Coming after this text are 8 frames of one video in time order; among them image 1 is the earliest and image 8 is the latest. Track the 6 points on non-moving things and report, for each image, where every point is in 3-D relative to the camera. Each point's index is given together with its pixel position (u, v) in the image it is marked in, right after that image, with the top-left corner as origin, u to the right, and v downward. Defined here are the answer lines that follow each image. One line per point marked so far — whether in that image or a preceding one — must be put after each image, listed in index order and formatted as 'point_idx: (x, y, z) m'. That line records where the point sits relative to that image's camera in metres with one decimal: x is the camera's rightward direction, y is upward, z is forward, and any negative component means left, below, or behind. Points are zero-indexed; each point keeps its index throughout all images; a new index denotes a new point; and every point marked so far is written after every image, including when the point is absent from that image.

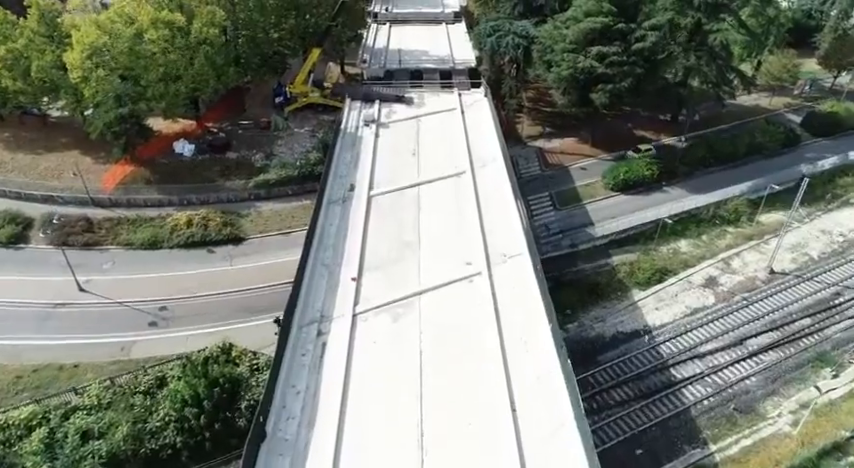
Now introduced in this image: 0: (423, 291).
0: (-0.1, -1.8, +18.0) m
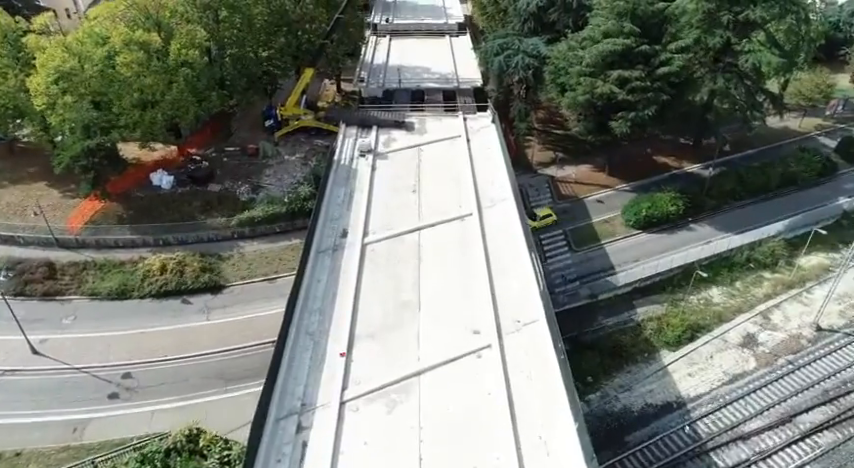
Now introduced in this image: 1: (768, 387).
0: (-0.1, -3.7, +15.4) m
1: (+11.2, -5.0, +18.7) m
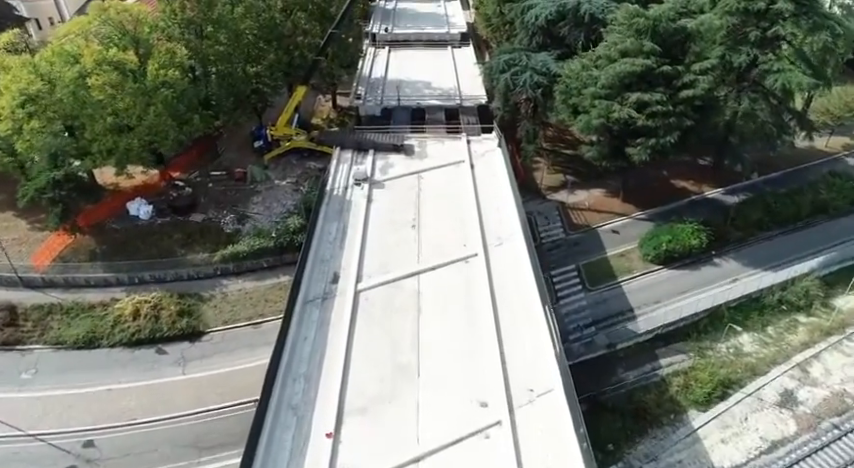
0: (-0.1, -5.1, +13.2) m
1: (+11.2, -6.5, +16.6) m
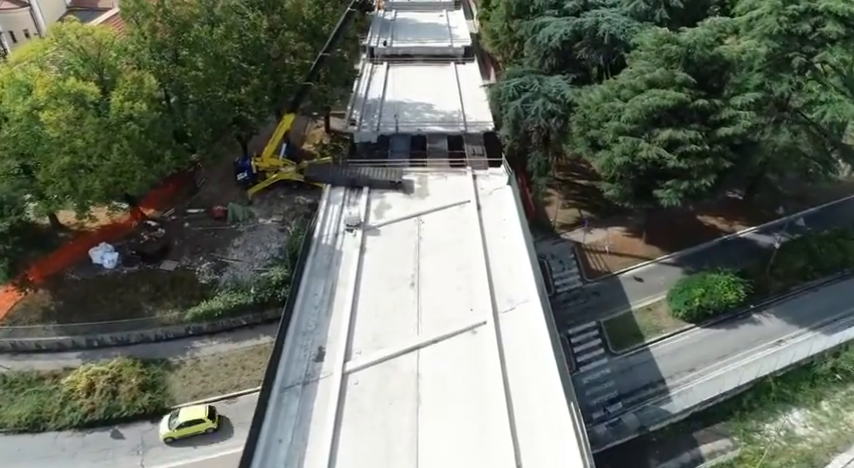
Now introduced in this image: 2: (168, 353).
0: (-0.1, -7.0, +10.4) m
1: (+11.2, -8.5, +13.7) m
2: (-8.9, -4.0, +19.4) m
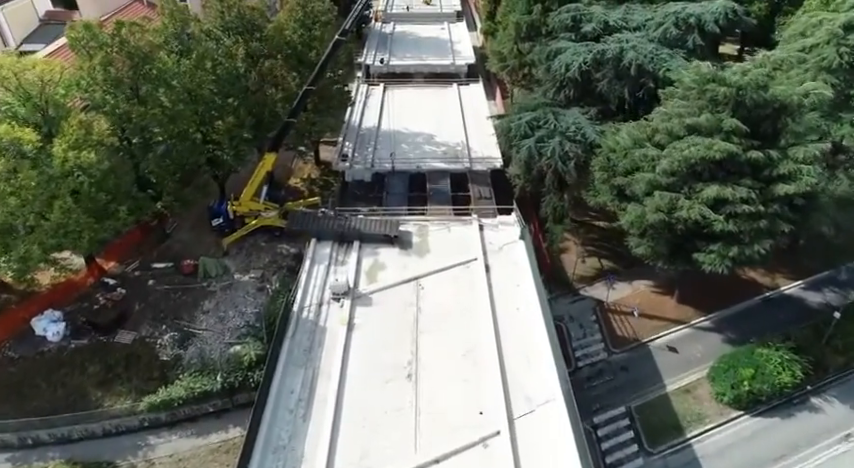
0: (-0.1, -9.2, +7.2) m
1: (+11.2, -10.6, +10.5) m
2: (-8.9, -6.2, +16.2) m
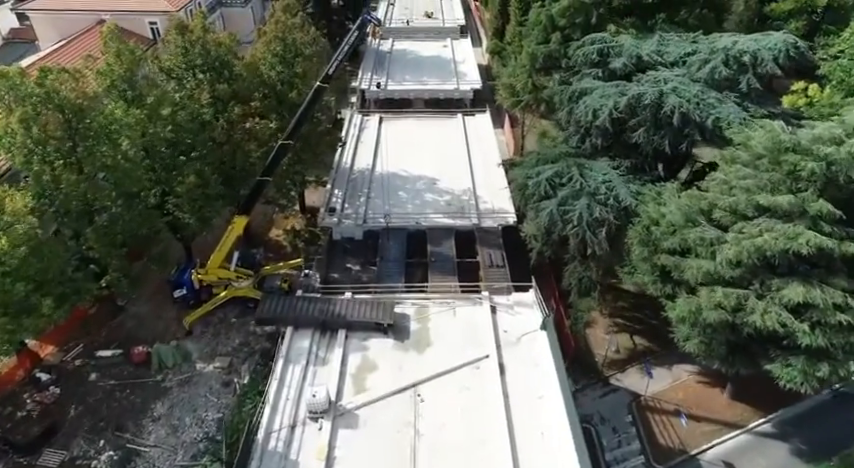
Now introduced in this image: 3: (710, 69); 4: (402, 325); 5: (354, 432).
0: (-0.1, -11.7, +3.5) m
1: (+11.2, -13.2, +6.7) m
2: (-8.9, -8.8, +12.5) m
3: (+9.4, +5.5, +18.8) m
4: (-0.8, -2.7, +17.0) m
5: (-1.8, -4.9, +14.0) m
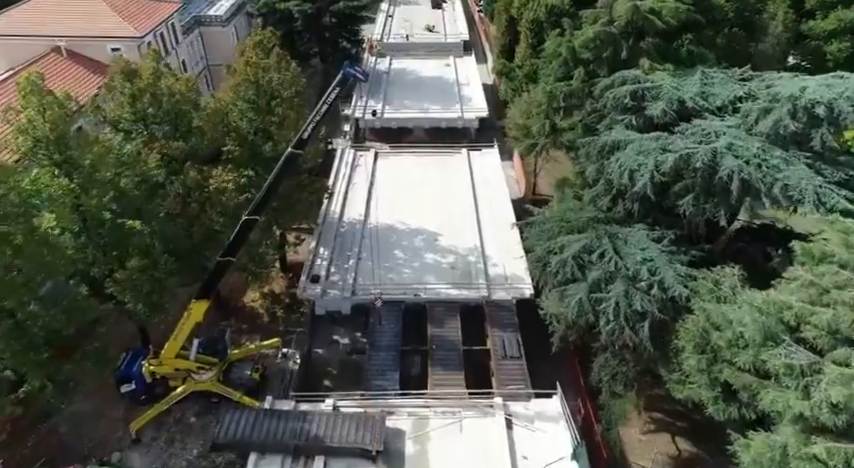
0: (-0.2, -14.0, 0.0) m
1: (+11.2, -15.6, +3.2) m
2: (-8.9, -11.2, +9.1) m
3: (+9.4, +3.1, +15.4) m
4: (-0.8, -5.2, +13.6) m
5: (-1.8, -7.3, +10.5) m
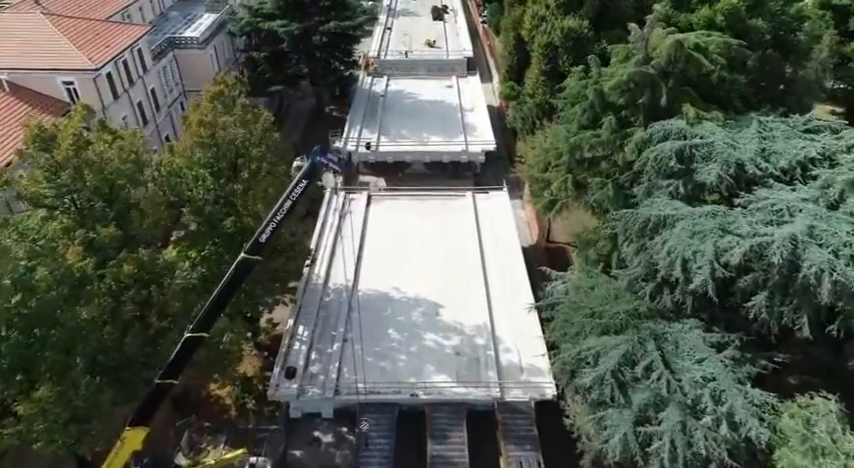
0: (-0.2, -16.3, -3.4) m
1: (+11.1, -17.9, -0.2) m
2: (-8.9, -13.5, +5.7) m
3: (+9.4, +0.7, +12.0) m
4: (-0.8, -7.5, +10.2) m
5: (-1.9, -9.6, +7.2) m
